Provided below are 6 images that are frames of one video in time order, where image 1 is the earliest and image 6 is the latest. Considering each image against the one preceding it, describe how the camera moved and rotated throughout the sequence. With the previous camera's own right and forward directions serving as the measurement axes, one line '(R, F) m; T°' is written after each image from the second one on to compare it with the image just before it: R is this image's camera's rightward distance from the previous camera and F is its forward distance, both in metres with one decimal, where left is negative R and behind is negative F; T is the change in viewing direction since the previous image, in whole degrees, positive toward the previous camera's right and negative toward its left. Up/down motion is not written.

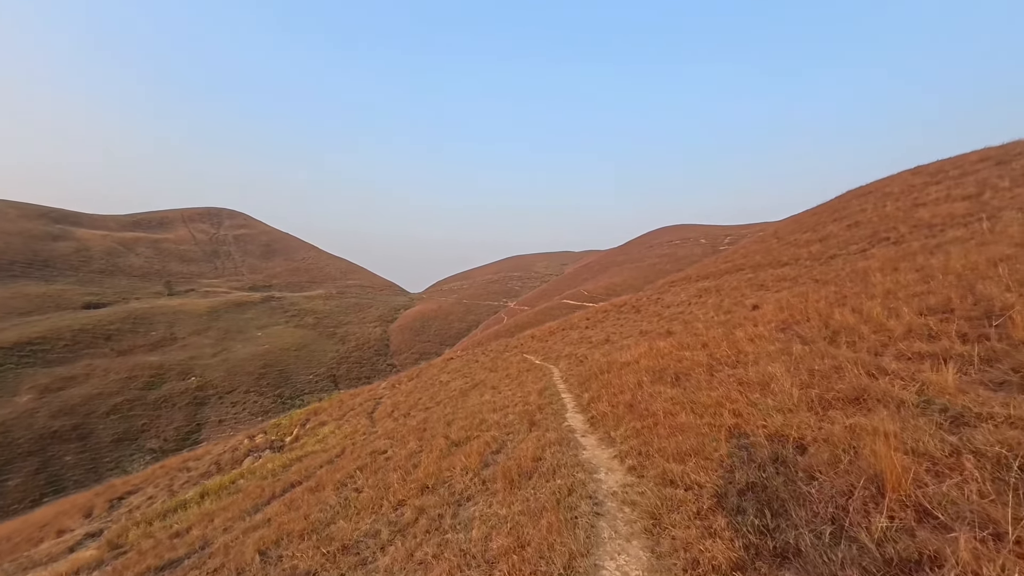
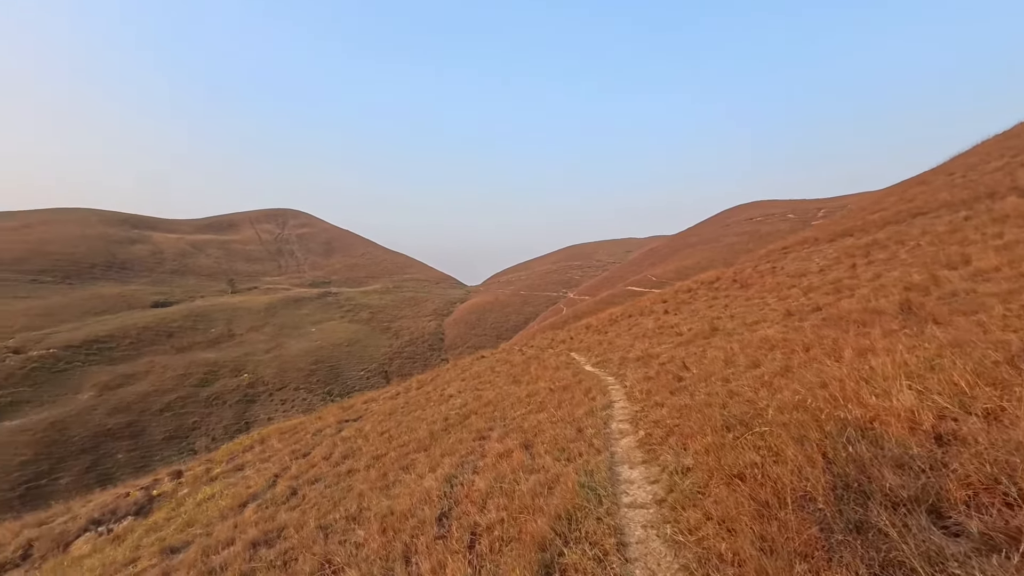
(+1.1, +10.7) m; -8°
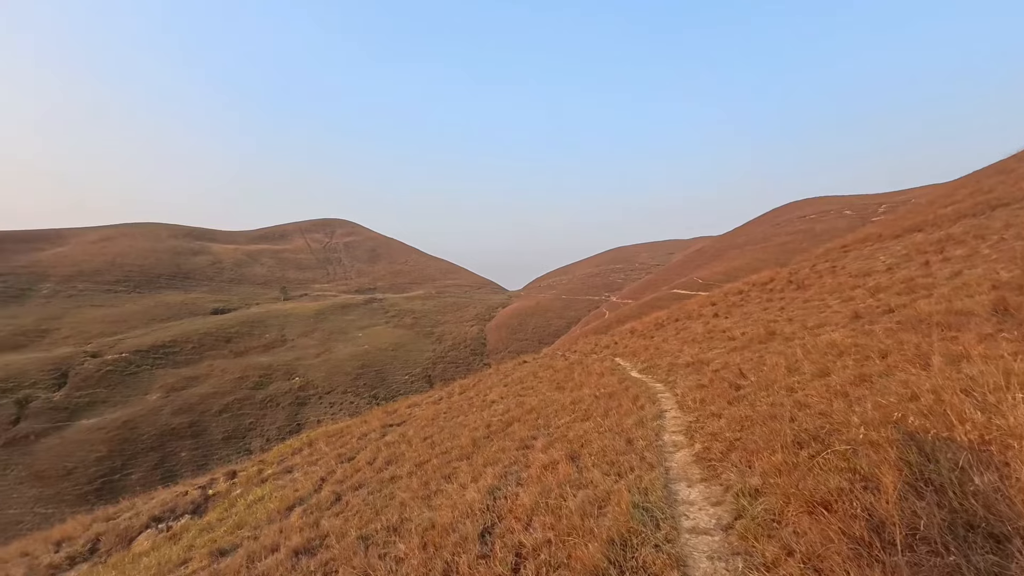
(-0.1, +0.3) m; -5°
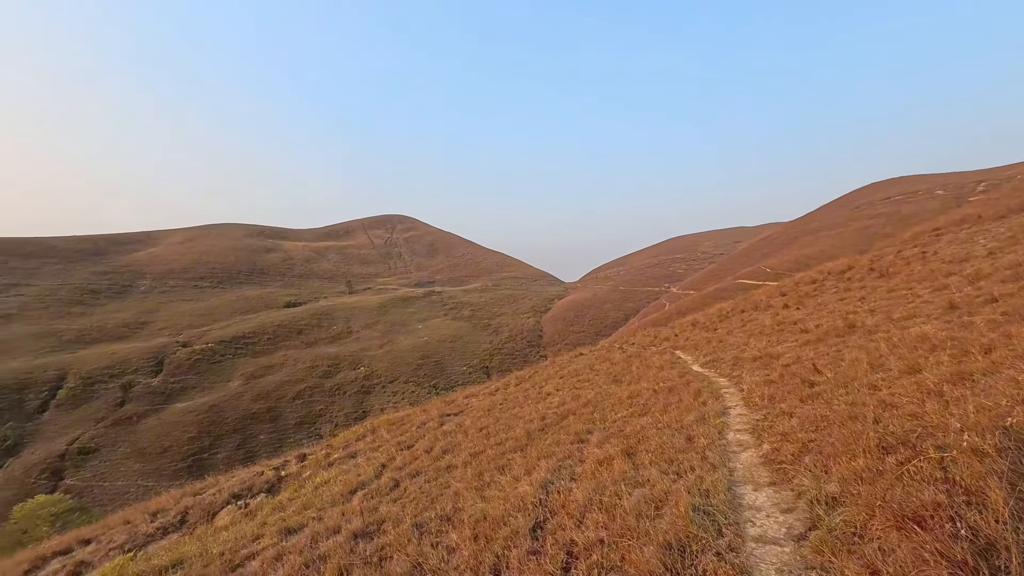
(+0.1, +0.1) m; -7°
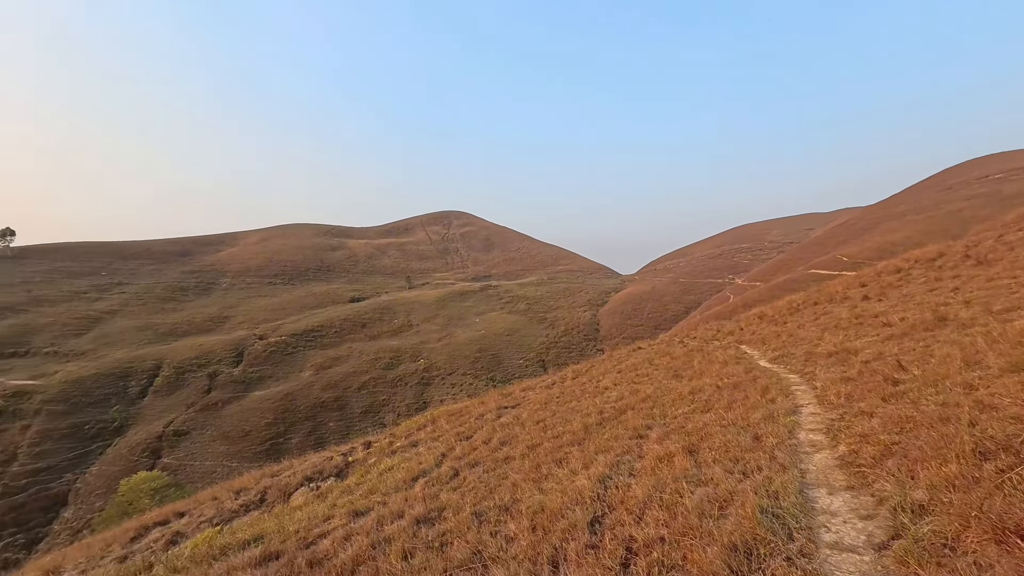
(0.0, -0.1) m; -7°
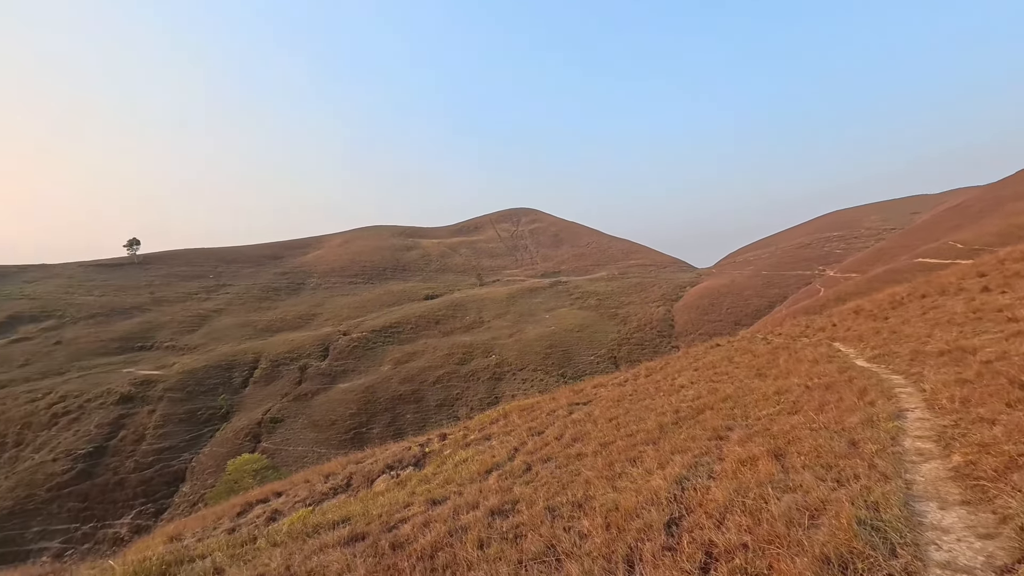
(0.0, -0.1) m; -9°
